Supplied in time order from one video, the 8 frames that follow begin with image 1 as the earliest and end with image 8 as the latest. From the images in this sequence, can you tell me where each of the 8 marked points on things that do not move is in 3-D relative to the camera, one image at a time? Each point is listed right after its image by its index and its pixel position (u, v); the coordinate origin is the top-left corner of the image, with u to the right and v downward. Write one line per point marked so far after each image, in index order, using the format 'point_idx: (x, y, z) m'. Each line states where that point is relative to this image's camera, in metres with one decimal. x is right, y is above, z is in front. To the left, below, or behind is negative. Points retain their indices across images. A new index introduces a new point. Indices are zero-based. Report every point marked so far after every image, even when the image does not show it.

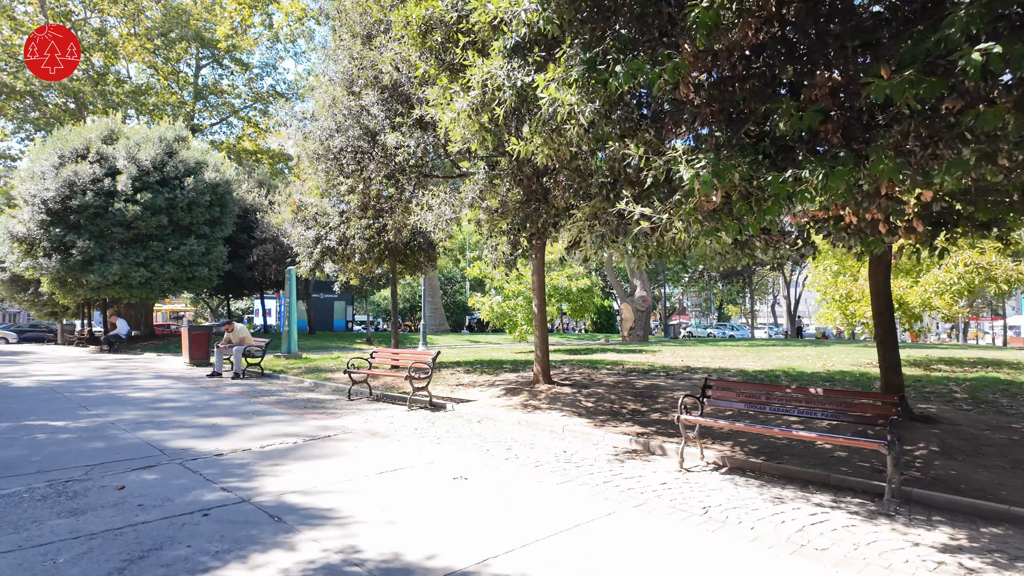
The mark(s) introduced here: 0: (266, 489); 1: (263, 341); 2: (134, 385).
0: (-2.2, -1.8, +5.4) m
1: (-6.2, -1.3, +15.1) m
2: (-8.0, -2.1, +12.7) m
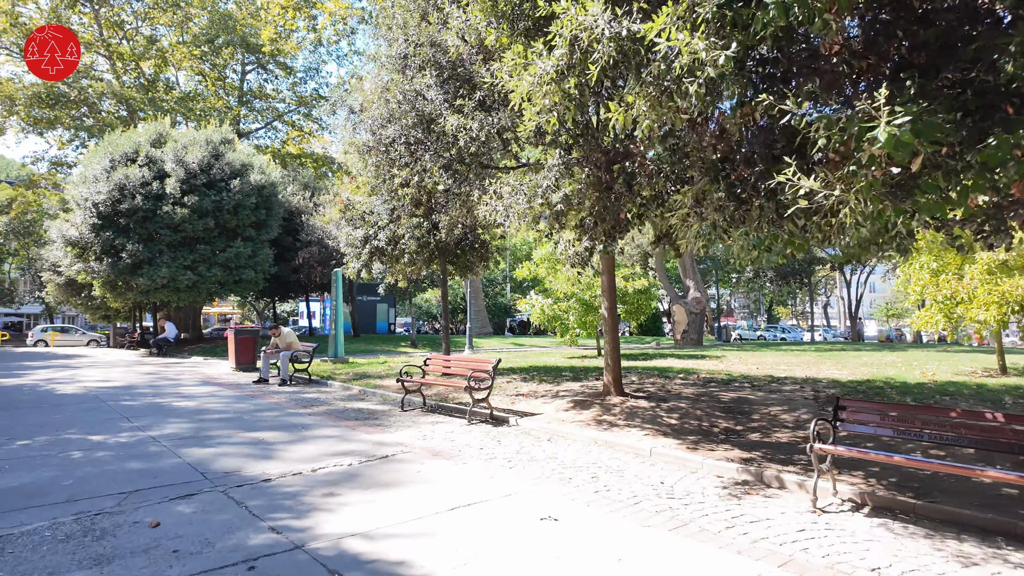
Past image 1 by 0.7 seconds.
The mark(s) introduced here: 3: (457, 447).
0: (-1.4, -1.8, +4.5) m
1: (-4.8, -1.4, +14.4) m
2: (-6.8, -2.1, +12.2) m
3: (-0.7, -2.0, +7.4) m
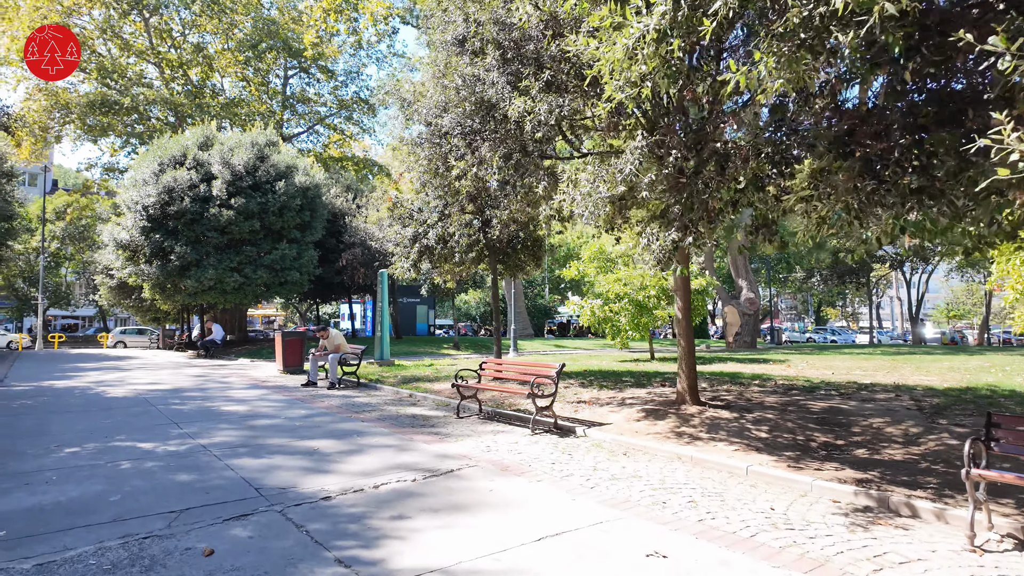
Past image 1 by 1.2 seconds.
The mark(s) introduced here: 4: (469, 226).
0: (-0.8, -1.8, +3.9) m
1: (-3.6, -1.4, +14.0) m
2: (-5.6, -2.2, +11.9) m
3: (+0.2, -2.0, +6.8) m
4: (-0.9, +1.3, +12.4) m
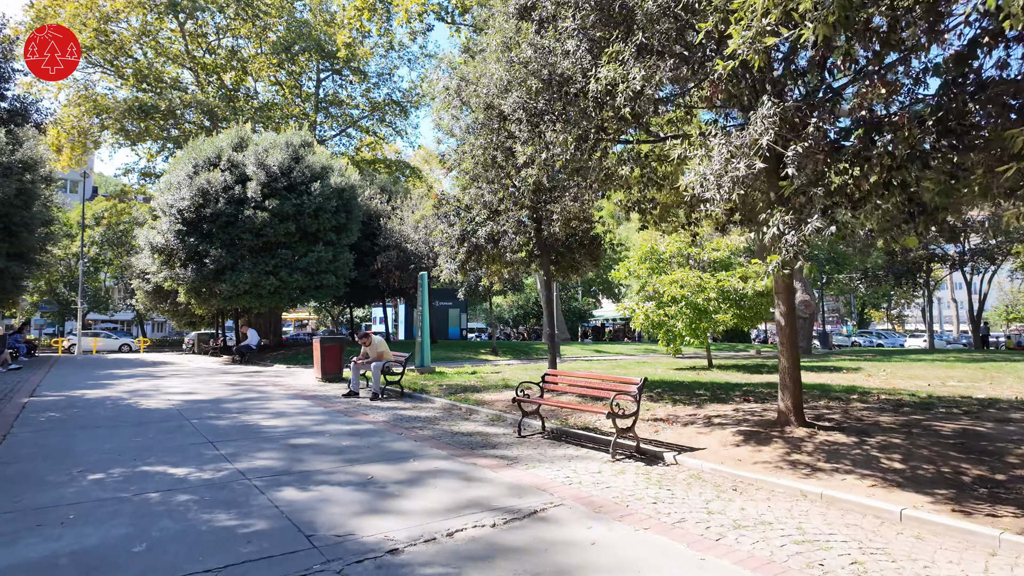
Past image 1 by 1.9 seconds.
0: (0.0, -1.8, +2.9) m
1: (-2.4, -1.5, +13.1) m
2: (-4.5, -2.2, +11.0) m
3: (+1.0, -2.0, +5.7) m
4: (+0.2, +1.2, +11.3) m
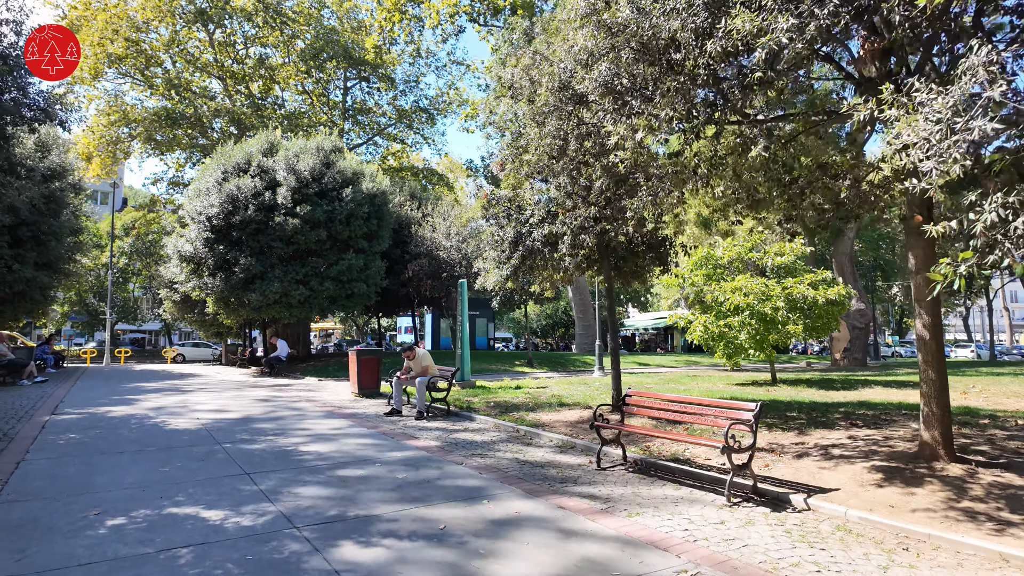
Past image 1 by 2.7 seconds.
0: (+0.7, -1.8, +1.7) m
1: (-1.3, -1.7, +12.0) m
2: (-3.5, -2.4, +10.0) m
3: (+1.9, -2.0, +4.5) m
4: (+1.3, +1.1, +10.2) m
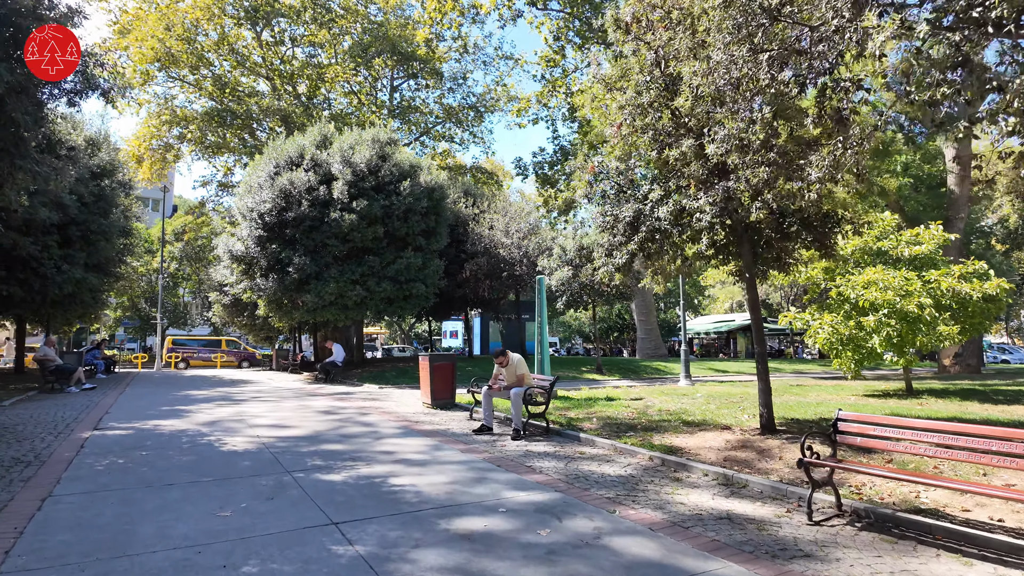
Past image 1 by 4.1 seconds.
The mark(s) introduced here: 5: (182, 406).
0: (+2.0, -1.6, -0.4) m
1: (+0.6, -1.6, +10.1) m
2: (-1.7, -2.3, +8.2) m
3: (+3.3, -1.8, +2.4) m
4: (+3.0, +1.2, +8.1) m
5: (-7.3, -2.6, +13.2) m
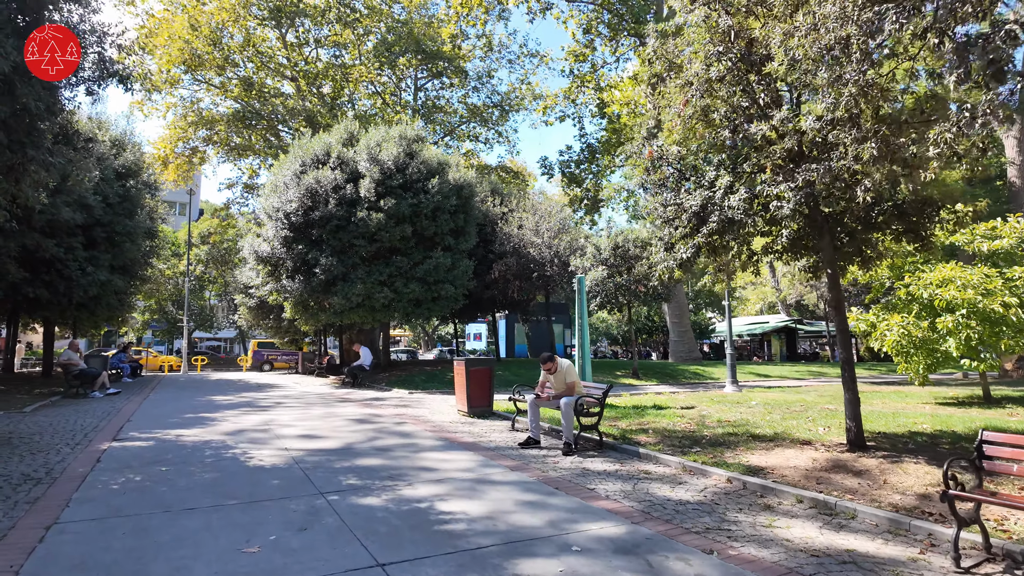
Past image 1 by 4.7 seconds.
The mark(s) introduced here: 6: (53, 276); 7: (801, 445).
0: (+2.3, -1.6, -1.3) m
1: (+1.3, -1.5, +9.2) m
2: (-1.1, -2.2, +7.4) m
3: (+3.8, -1.8, +1.4) m
4: (+3.6, +1.3, +7.2) m
5: (-6.4, -2.6, +12.6) m
6: (-14.4, +0.4, +18.8) m
7: (+3.9, -2.1, +8.0) m
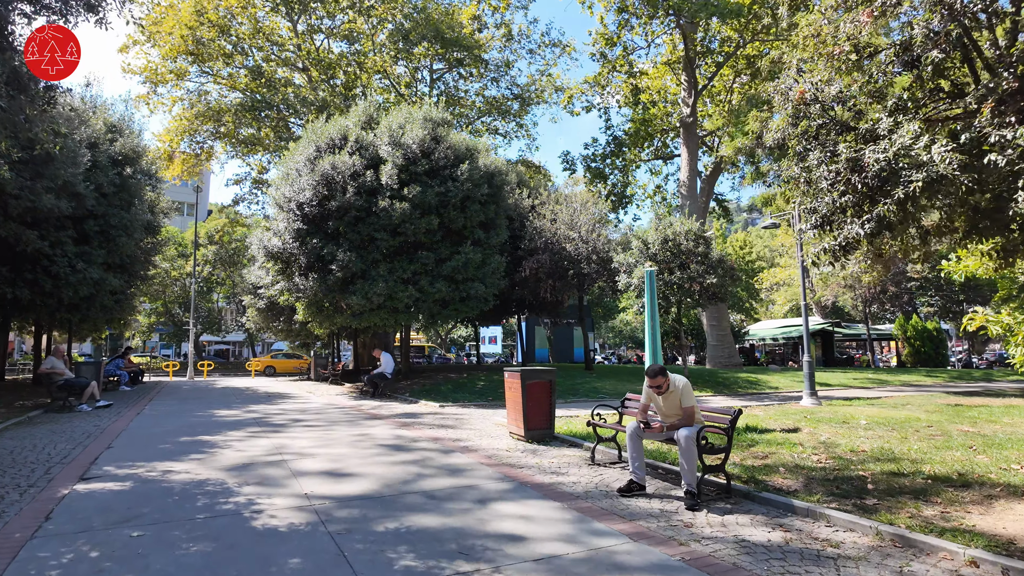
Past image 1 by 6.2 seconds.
0: (+3.3, -1.4, -3.6) m
1: (+2.4, -1.4, +6.9) m
2: (0.0, -2.1, +5.2) m
3: (+4.7, -1.7, -0.9) m
4: (+4.7, +1.4, +4.9) m
5: (-5.3, -2.5, +10.4) m
6: (-13.3, +0.4, +16.7) m
7: (+4.9, -2.0, +5.7) m
